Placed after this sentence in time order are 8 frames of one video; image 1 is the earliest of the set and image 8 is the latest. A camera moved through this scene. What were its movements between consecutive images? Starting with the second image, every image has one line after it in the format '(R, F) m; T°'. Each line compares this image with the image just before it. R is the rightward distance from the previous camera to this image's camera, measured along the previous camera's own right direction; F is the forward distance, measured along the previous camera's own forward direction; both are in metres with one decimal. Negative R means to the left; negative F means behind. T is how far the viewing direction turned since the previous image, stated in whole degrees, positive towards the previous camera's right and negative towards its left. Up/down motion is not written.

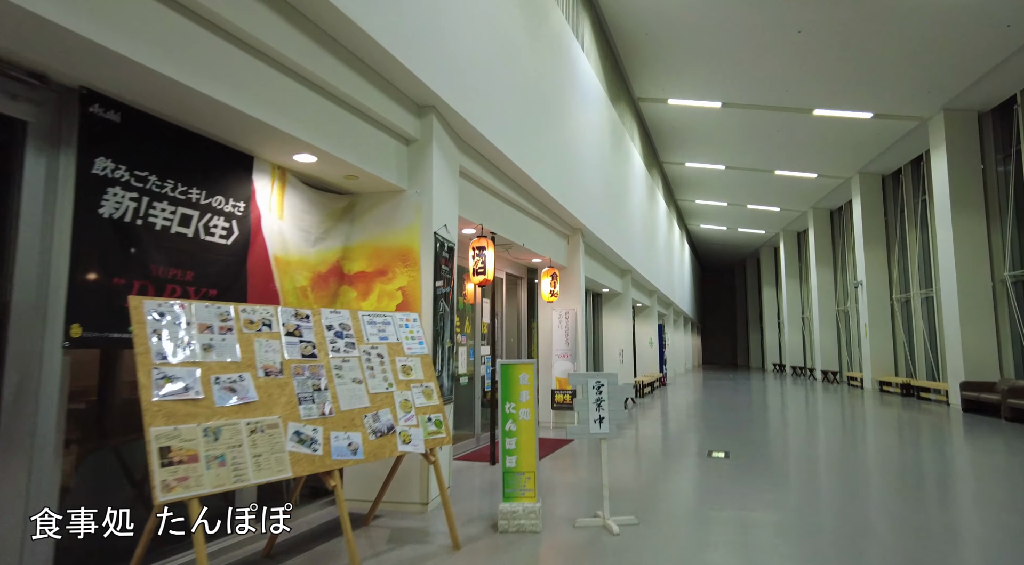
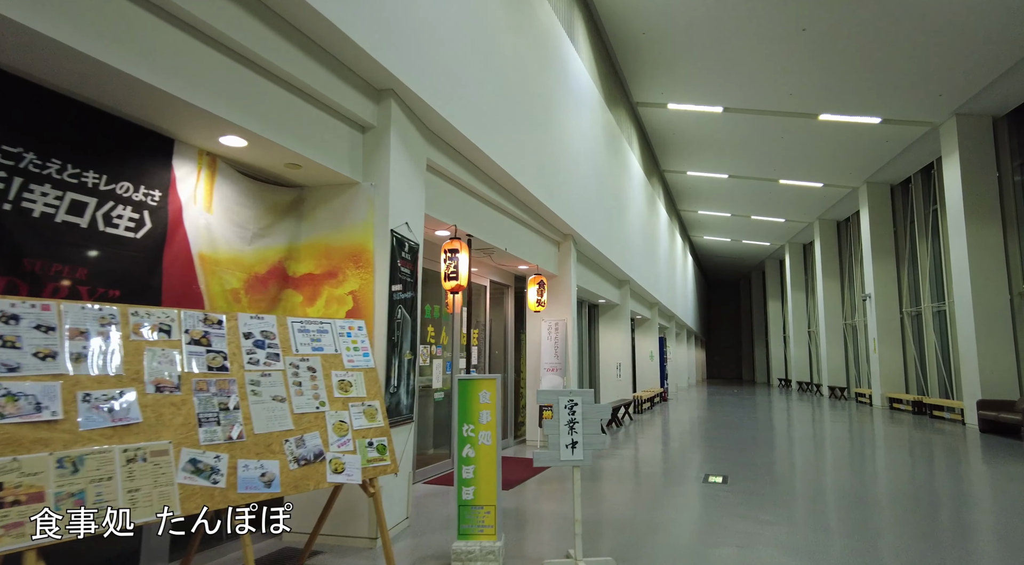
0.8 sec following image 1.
(+0.2, +0.5) m; 0°
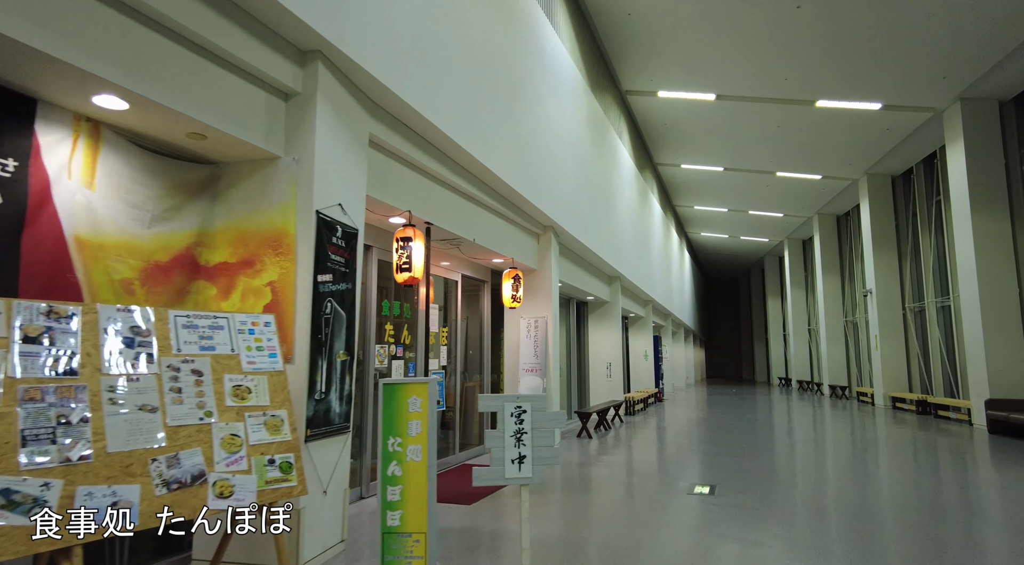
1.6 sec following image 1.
(+0.3, +0.5) m; 0°
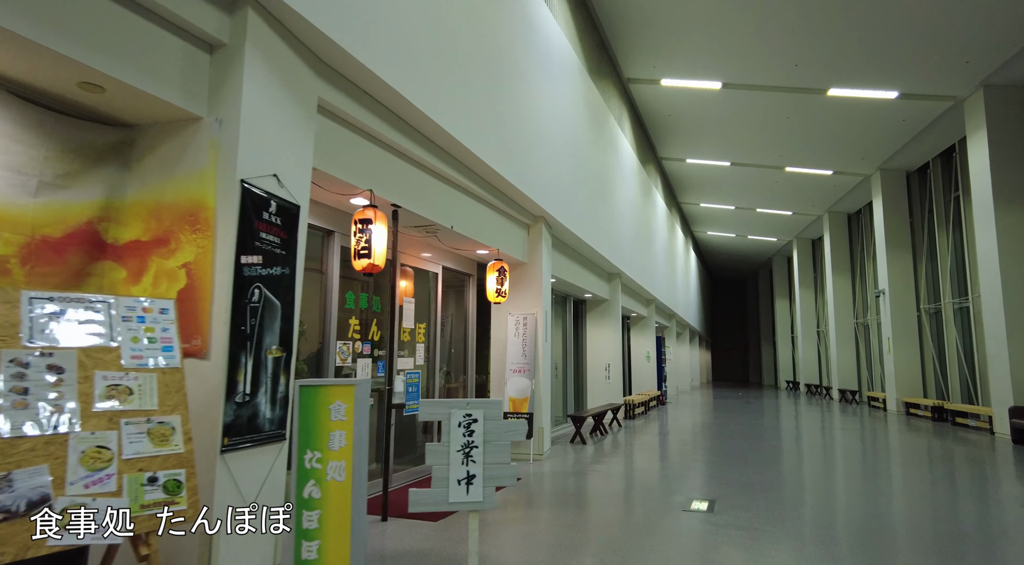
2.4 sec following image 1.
(+0.2, +0.5) m; -1°
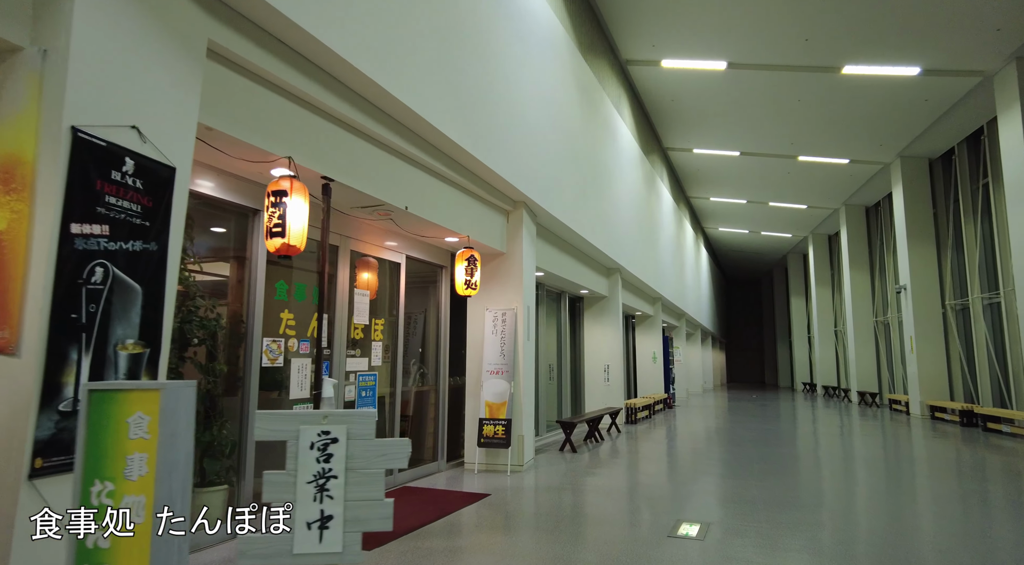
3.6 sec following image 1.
(+0.4, +0.7) m; -1°
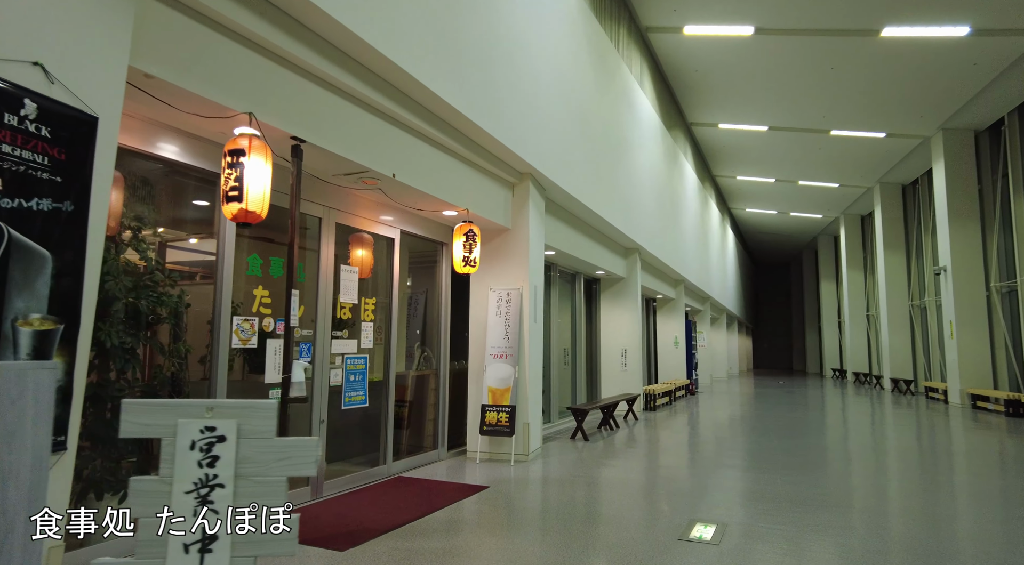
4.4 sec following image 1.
(+0.2, +0.4) m; -2°
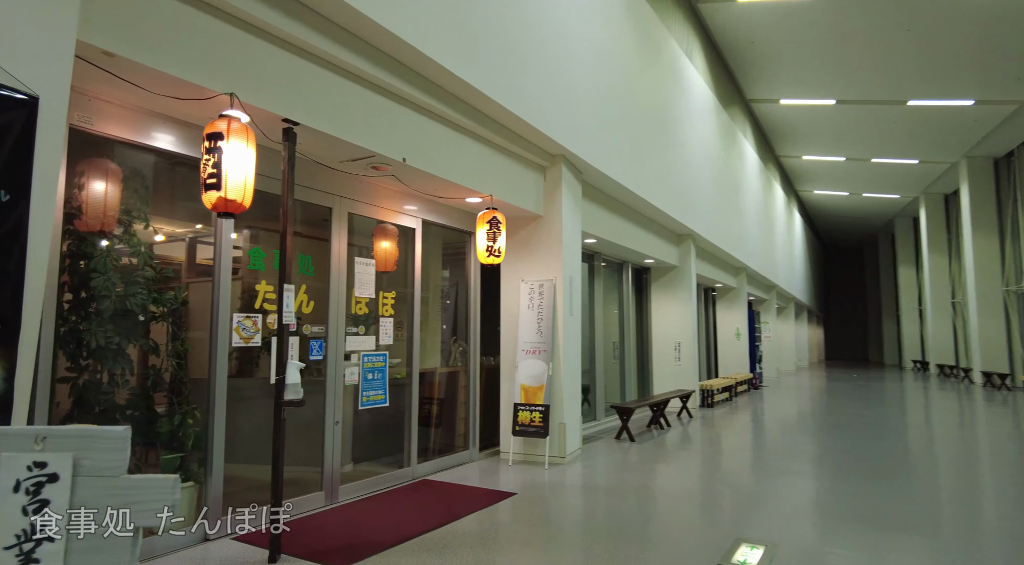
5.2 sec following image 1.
(+0.2, +0.4) m; -6°
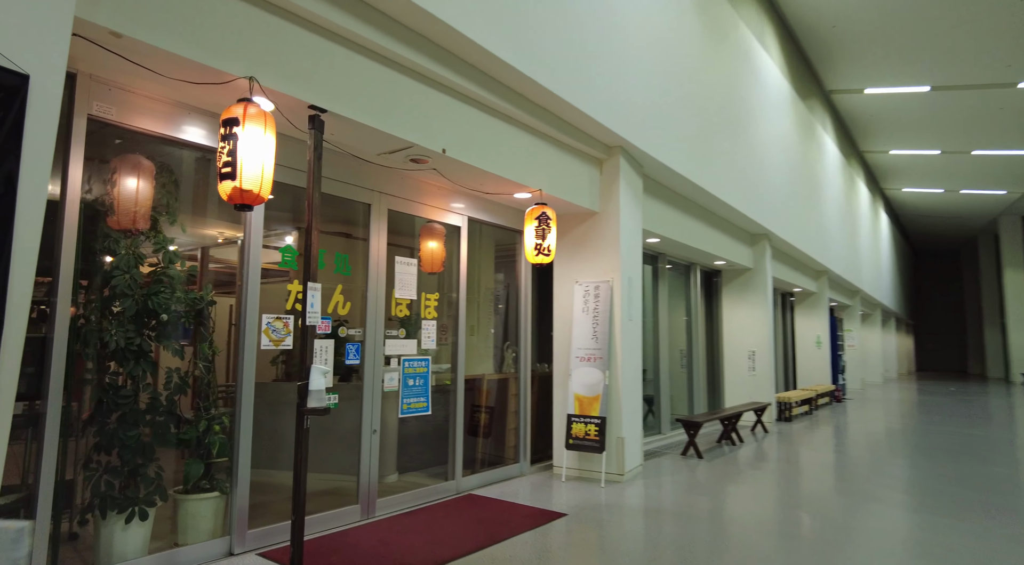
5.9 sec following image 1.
(+0.1, +0.3) m; -6°
